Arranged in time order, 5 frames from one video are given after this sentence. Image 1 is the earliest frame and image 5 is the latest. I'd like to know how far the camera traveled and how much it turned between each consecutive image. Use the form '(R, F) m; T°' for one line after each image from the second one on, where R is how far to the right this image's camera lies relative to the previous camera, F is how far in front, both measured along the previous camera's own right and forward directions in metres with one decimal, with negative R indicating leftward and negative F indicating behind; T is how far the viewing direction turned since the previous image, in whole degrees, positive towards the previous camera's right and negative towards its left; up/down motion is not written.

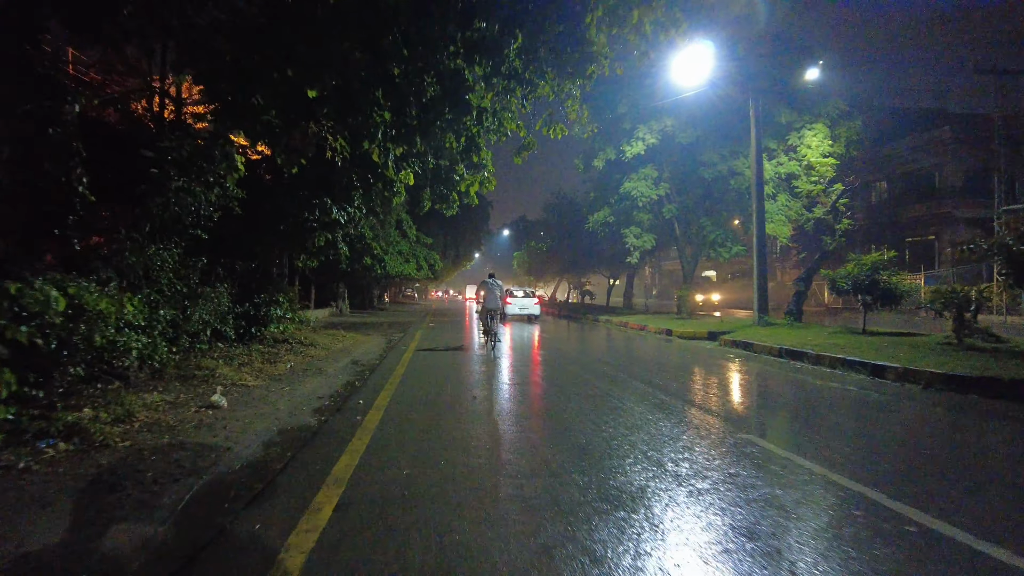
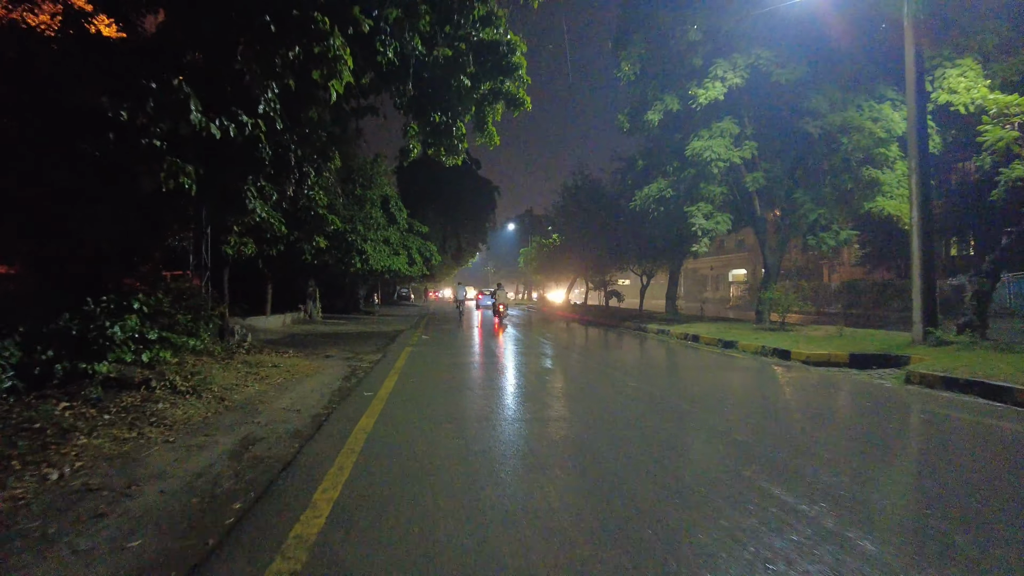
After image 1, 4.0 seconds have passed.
(-0.7, +6.8) m; 0°
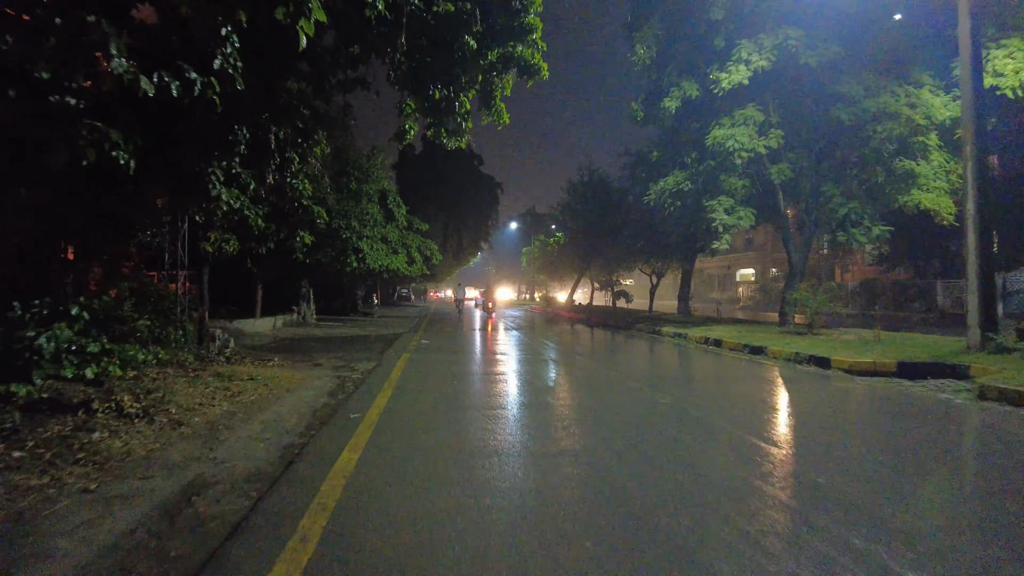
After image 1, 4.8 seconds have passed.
(-0.1, +1.3) m; 0°
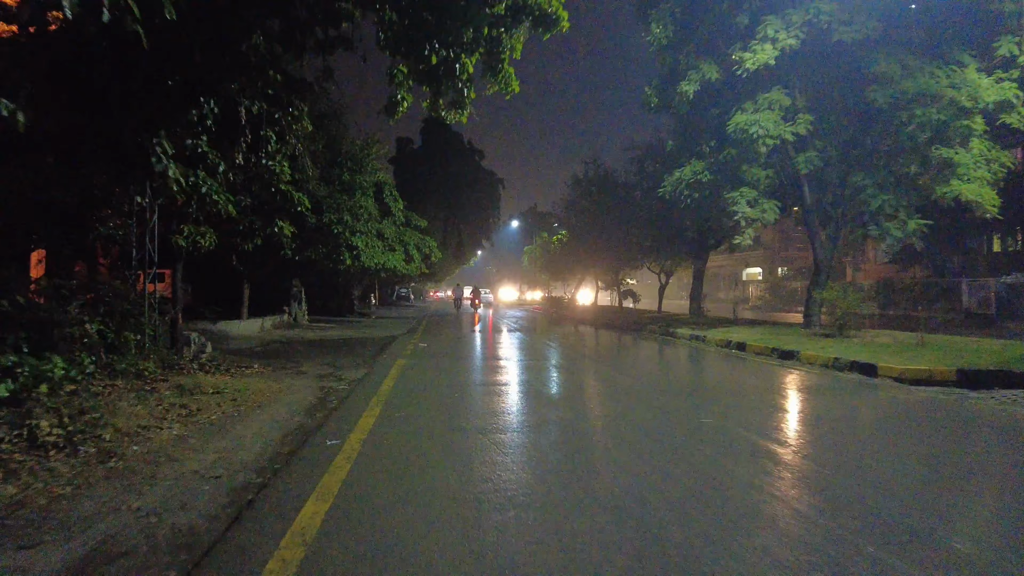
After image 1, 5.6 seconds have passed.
(-0.1, +1.3) m; 0°
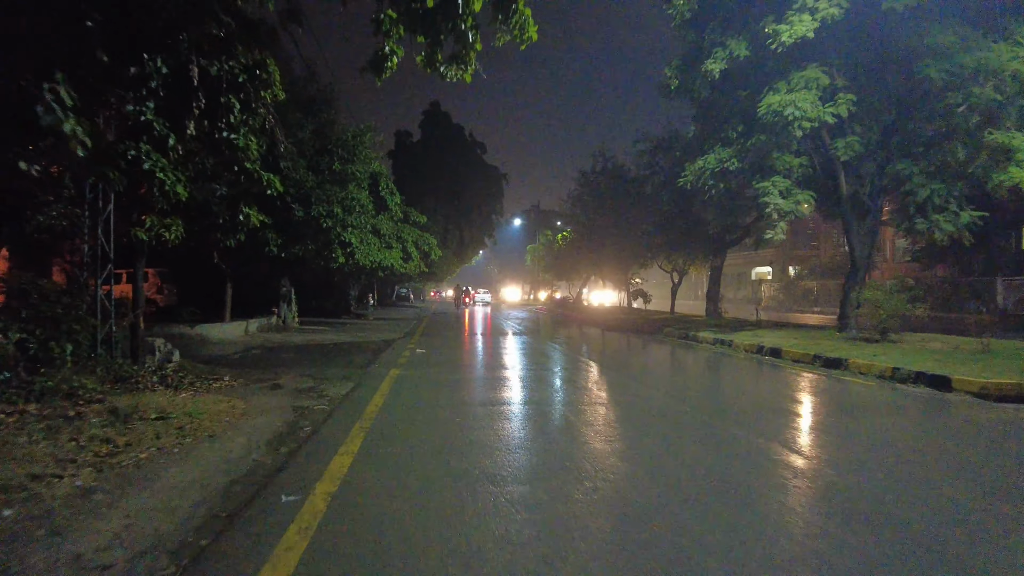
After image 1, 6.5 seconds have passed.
(-0.1, +1.6) m; 0°
